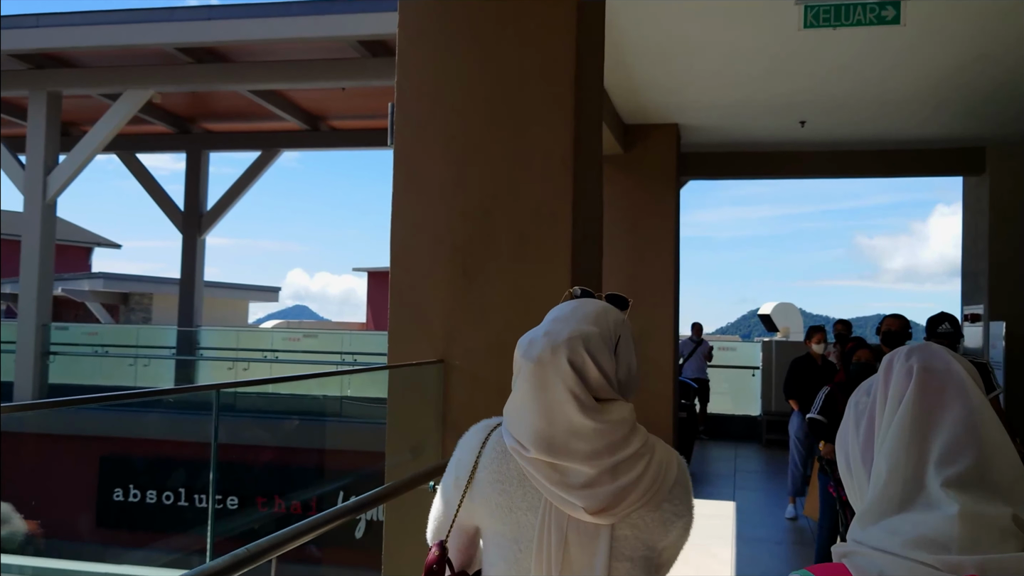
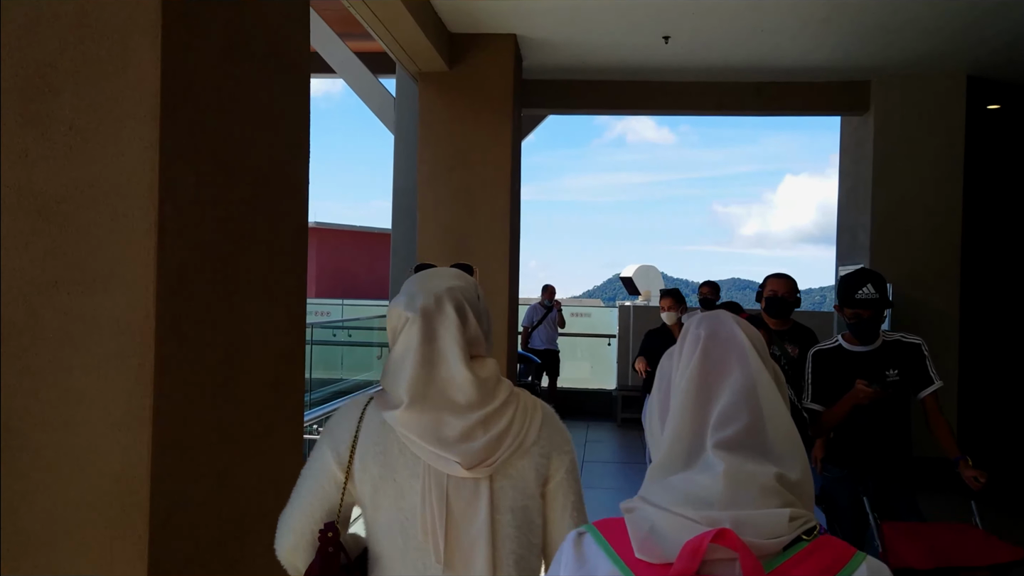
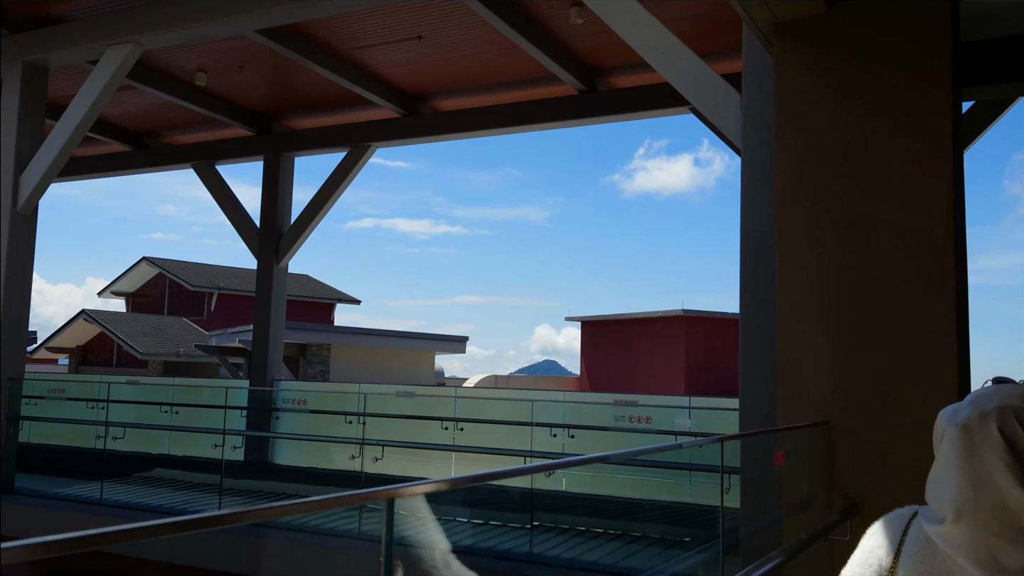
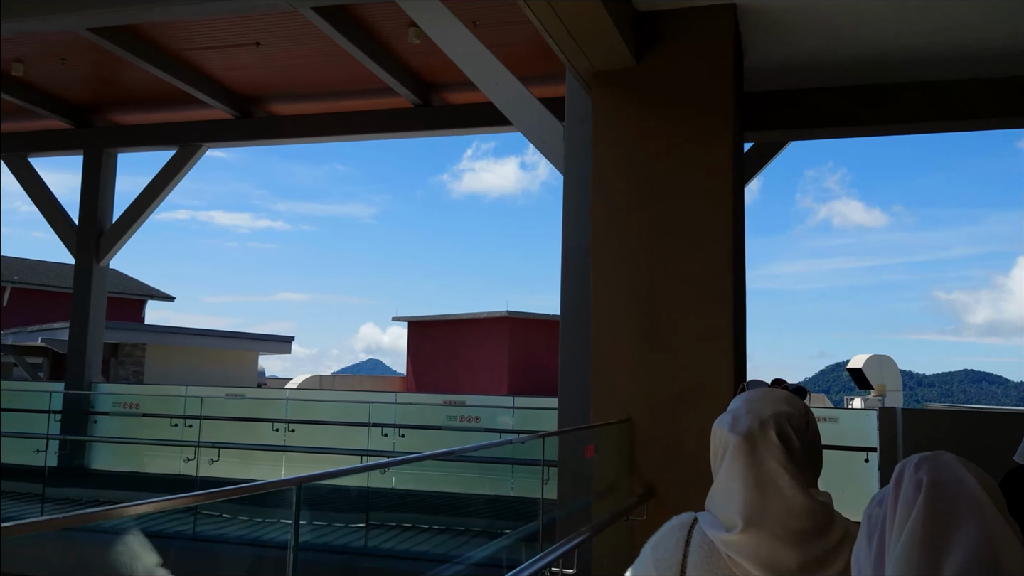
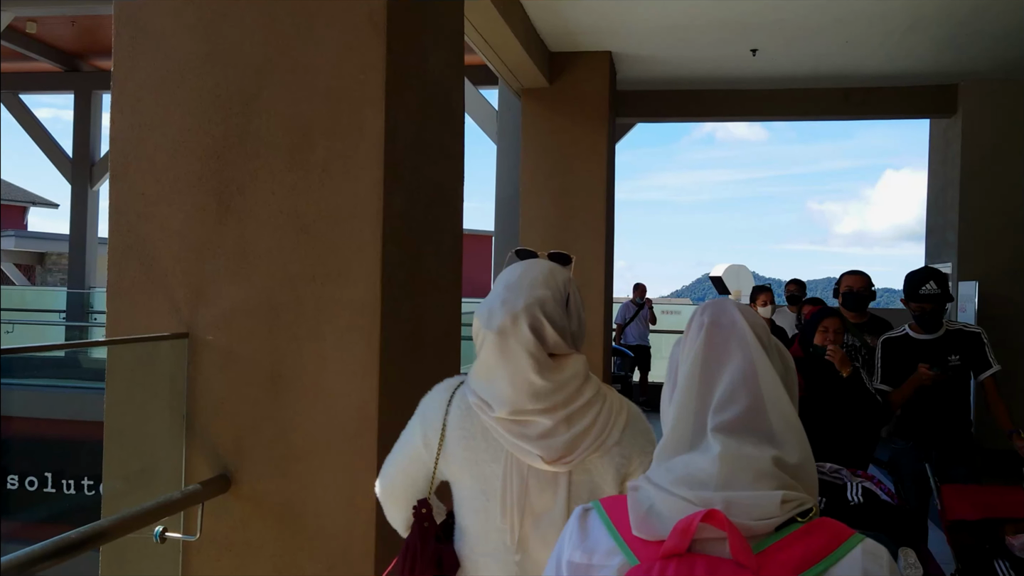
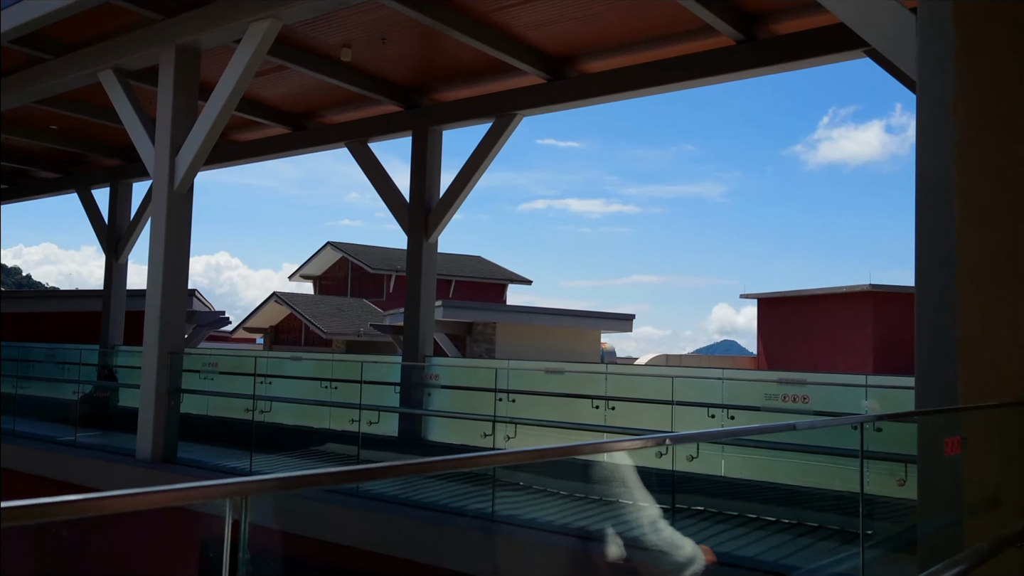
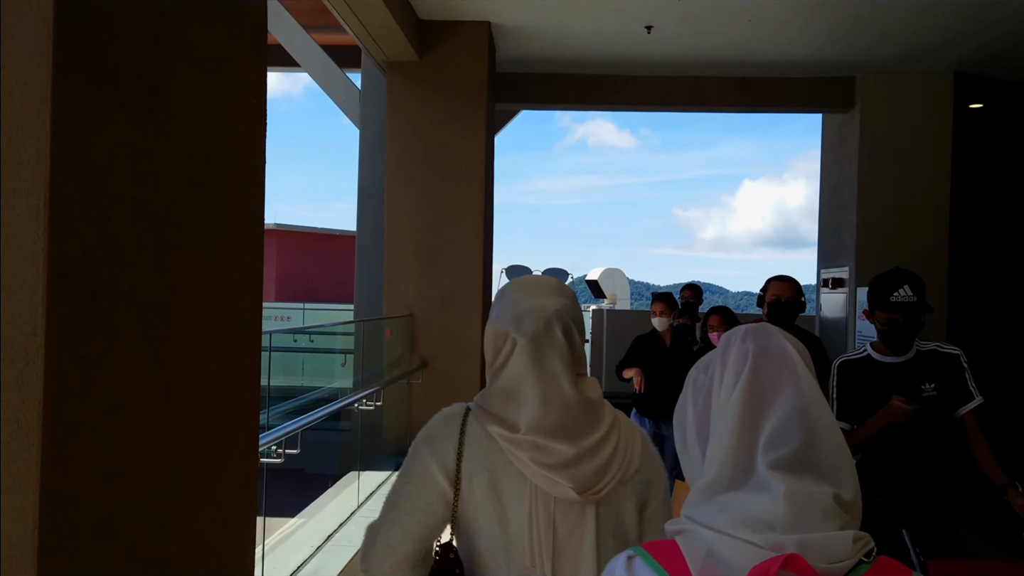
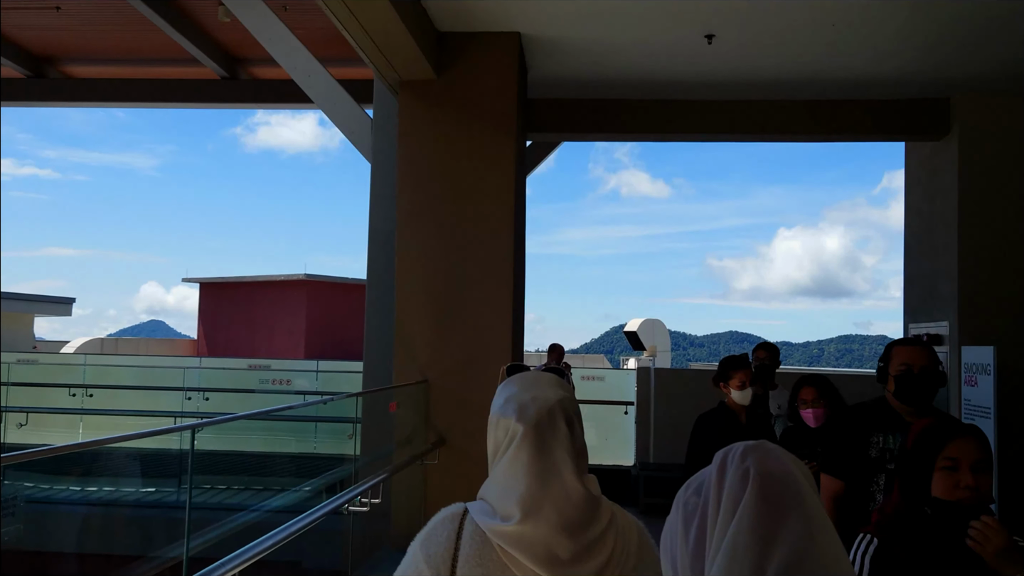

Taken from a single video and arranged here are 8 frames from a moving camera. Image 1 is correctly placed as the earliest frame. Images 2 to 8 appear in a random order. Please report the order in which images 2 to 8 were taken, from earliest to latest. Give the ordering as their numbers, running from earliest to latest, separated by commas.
5, 2, 7, 8, 4, 3, 6
